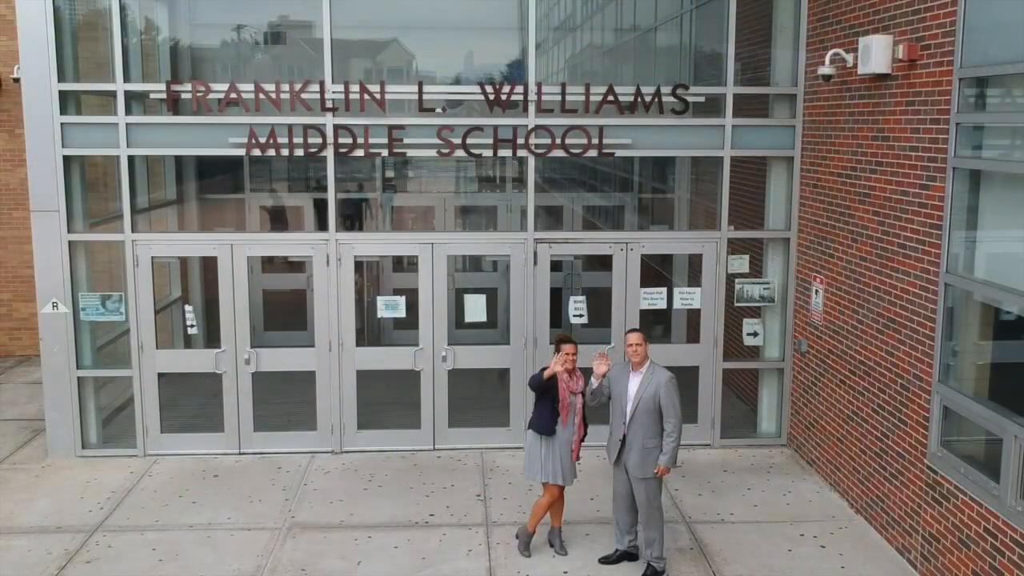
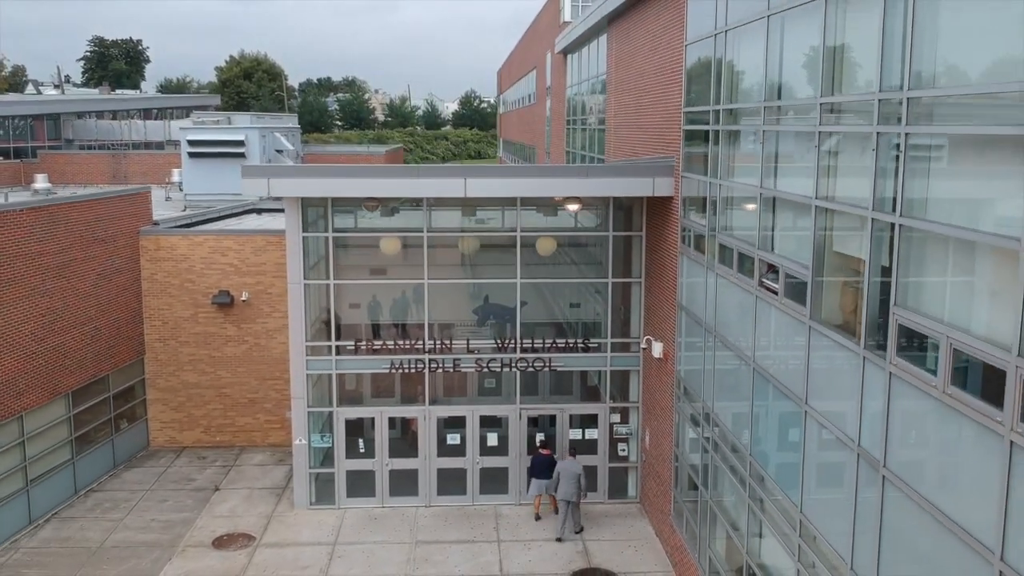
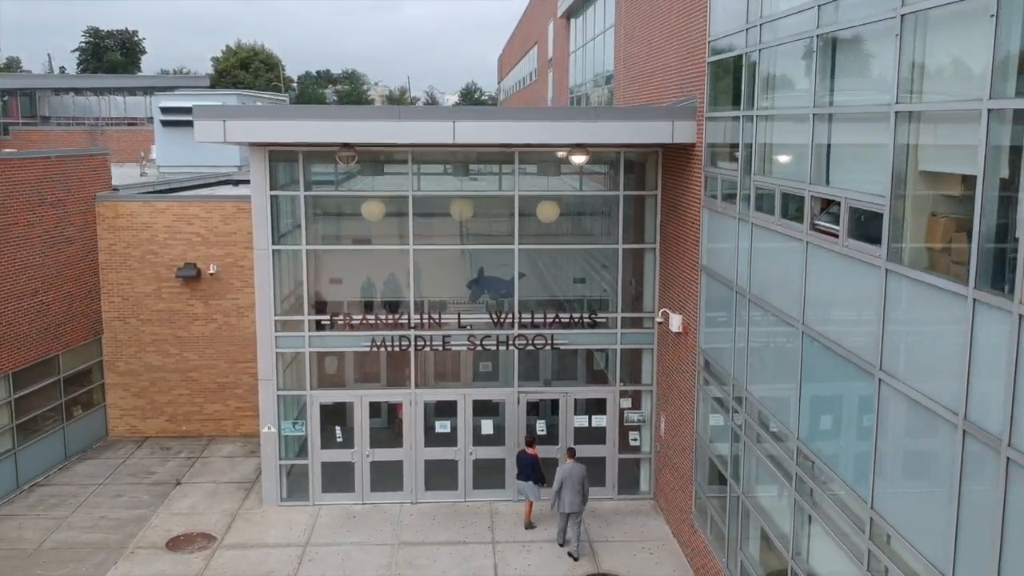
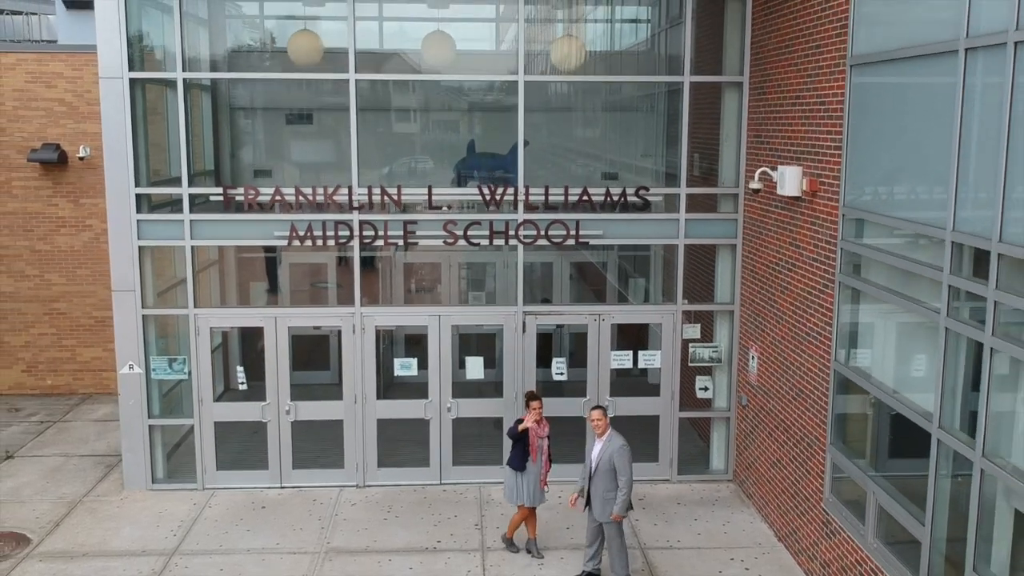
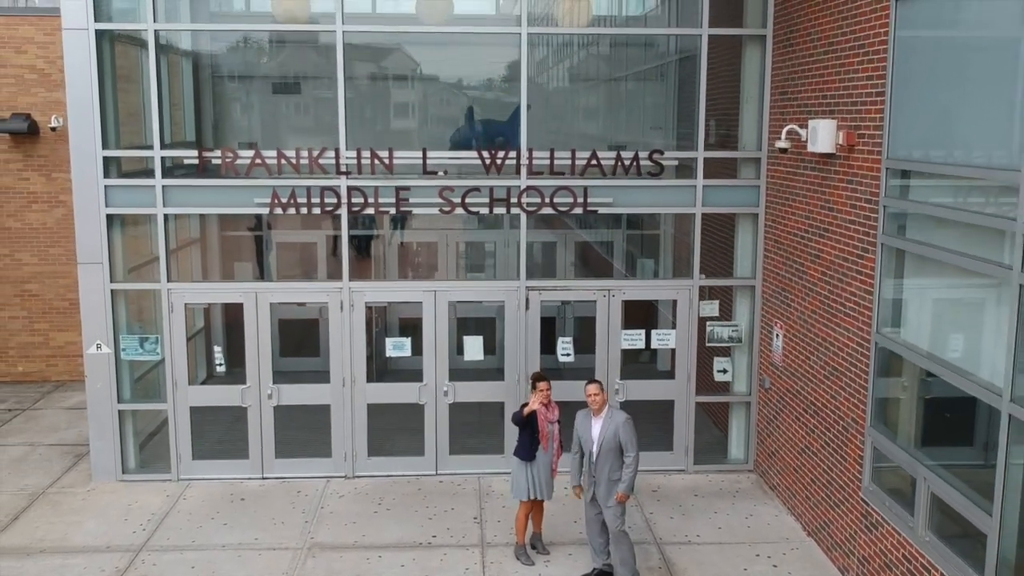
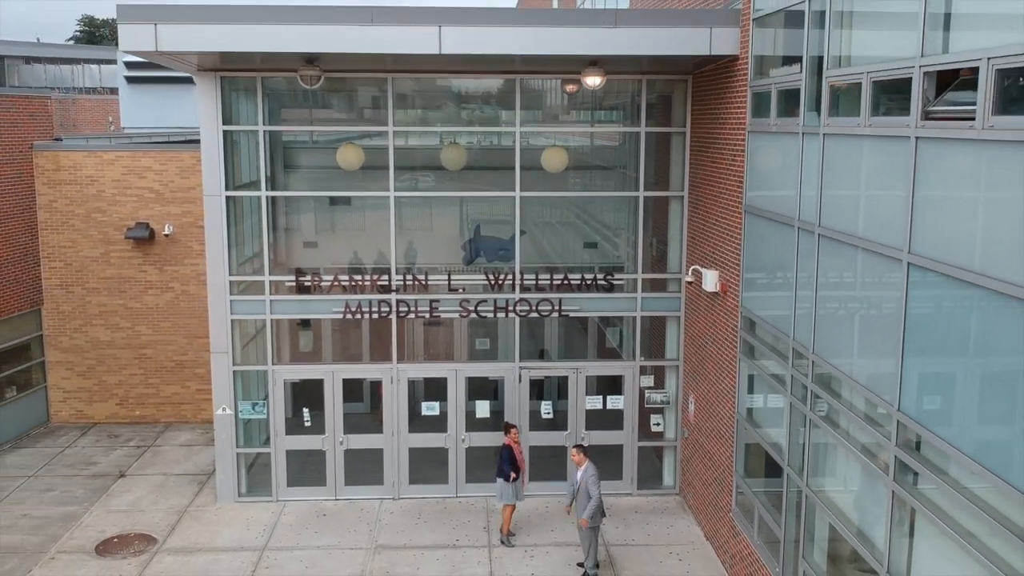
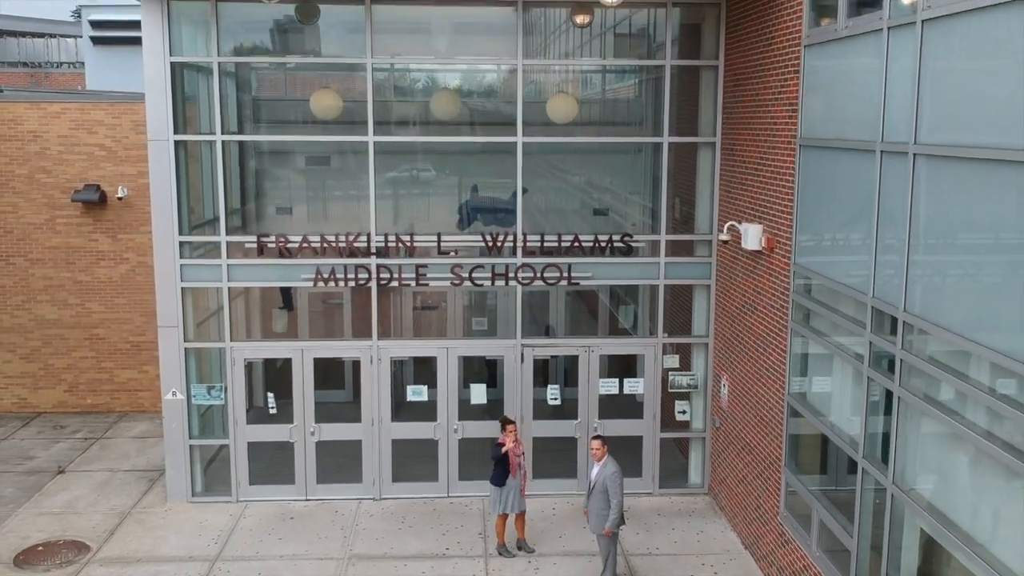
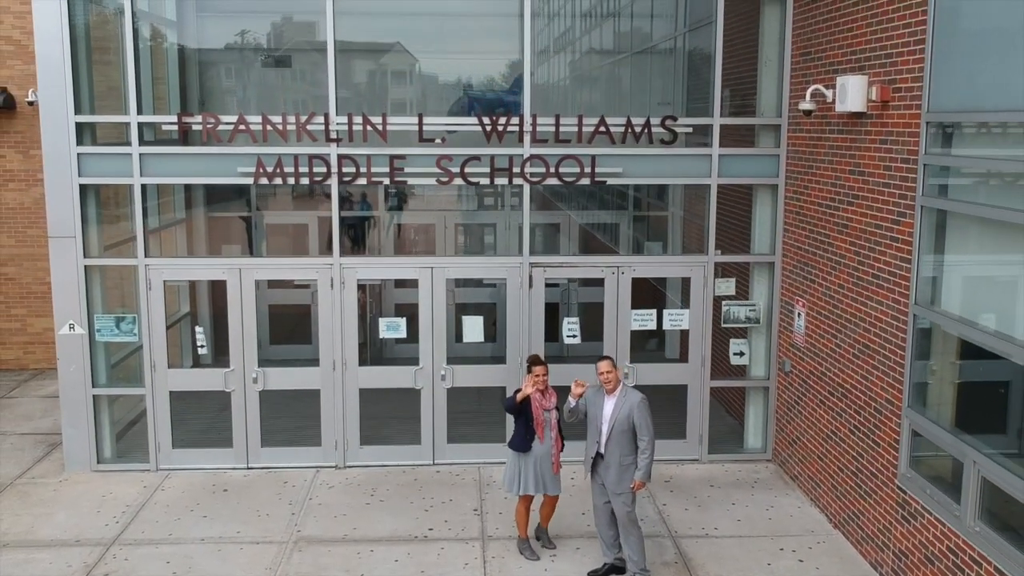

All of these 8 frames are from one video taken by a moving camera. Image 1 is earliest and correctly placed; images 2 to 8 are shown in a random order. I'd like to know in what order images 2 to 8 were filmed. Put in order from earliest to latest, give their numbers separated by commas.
8, 5, 4, 7, 6, 3, 2
